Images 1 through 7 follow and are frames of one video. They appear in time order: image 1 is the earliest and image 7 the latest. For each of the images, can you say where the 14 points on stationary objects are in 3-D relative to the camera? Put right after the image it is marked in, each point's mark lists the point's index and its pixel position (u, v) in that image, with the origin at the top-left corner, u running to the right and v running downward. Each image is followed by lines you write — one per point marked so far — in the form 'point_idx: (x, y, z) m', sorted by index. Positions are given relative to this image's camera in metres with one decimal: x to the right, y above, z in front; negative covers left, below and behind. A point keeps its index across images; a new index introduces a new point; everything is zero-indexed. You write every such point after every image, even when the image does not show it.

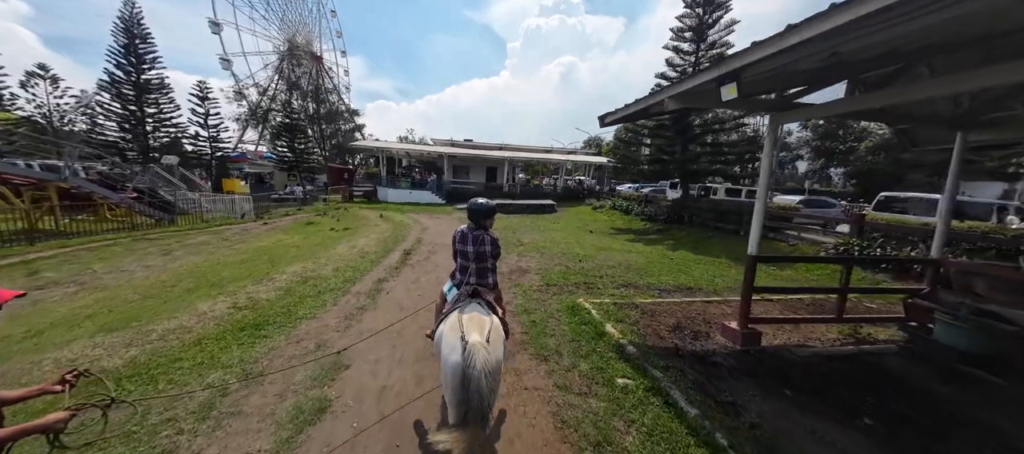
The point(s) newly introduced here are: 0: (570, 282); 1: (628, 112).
0: (+1.3, -1.2, +6.8) m
1: (+1.9, +1.8, +5.0) m
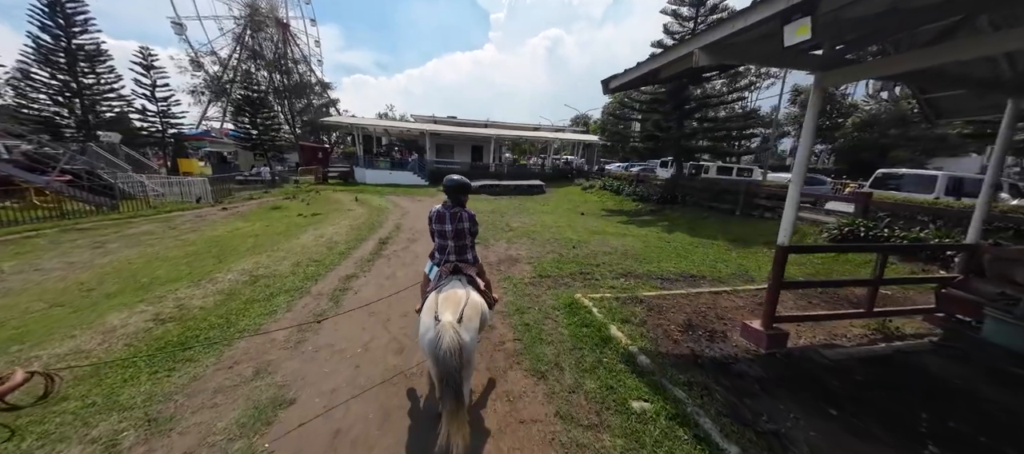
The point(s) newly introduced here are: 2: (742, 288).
0: (+1.1, -0.9, +6.1) m
1: (+1.7, +2.0, +4.2) m
2: (+4.0, -1.1, +5.4) m
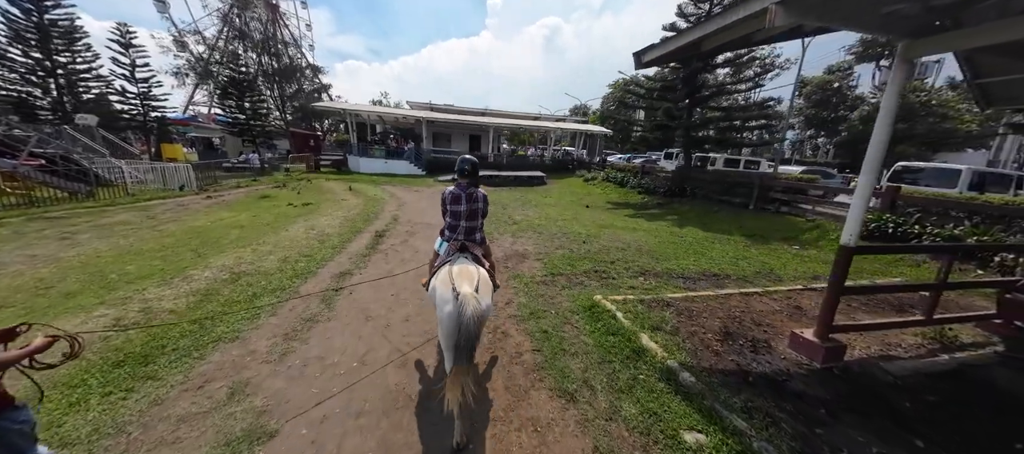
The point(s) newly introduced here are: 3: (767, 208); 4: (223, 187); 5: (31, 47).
0: (+1.2, -0.8, +5.6) m
1: (+1.9, +2.1, +3.6) m
2: (+4.2, -1.0, +5.0) m
3: (+8.2, +0.6, +9.9) m
4: (-12.7, +1.7, +13.6) m
5: (-25.3, +9.5, +16.3) m
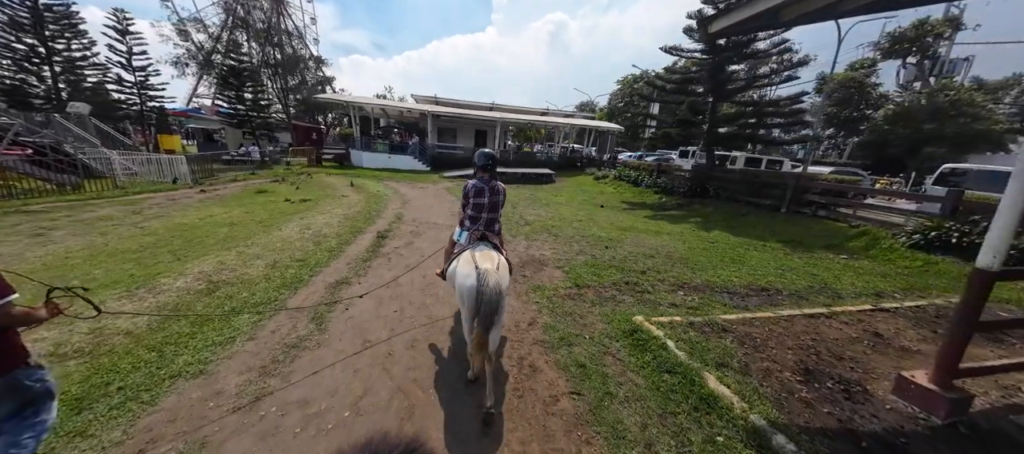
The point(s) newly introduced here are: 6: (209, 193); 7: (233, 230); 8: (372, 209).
0: (+1.5, -0.9, +5.0) m
1: (+2.2, +2.0, +2.9) m
2: (+4.5, -1.1, +4.3) m
3: (+8.5, +0.5, +9.2) m
4: (-12.3, +1.9, +13.0) m
5: (-24.8, +9.9, +15.8) m
6: (-10.1, +1.1, +10.3) m
7: (-5.8, -0.1, +6.4) m
8: (-3.8, +0.5, +8.6) m
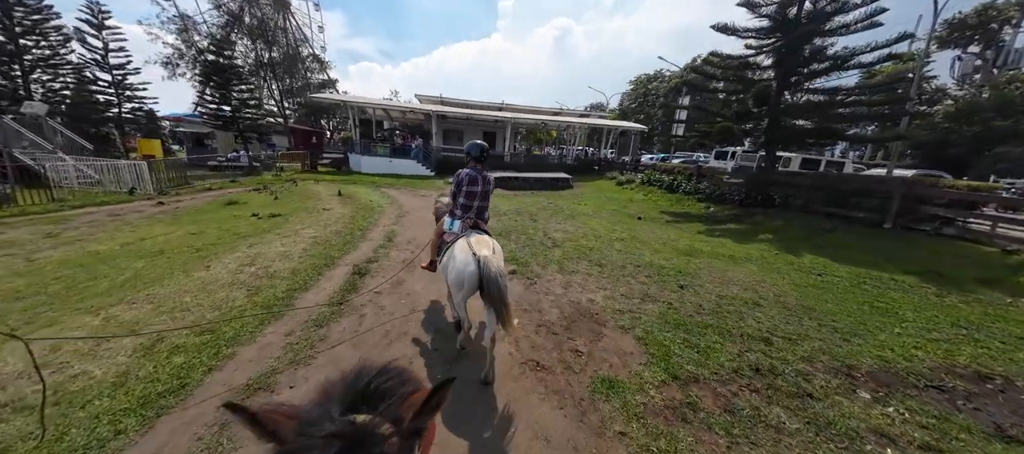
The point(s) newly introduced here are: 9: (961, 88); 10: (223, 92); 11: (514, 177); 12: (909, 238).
0: (+2.0, -1.3, +2.9) m
1: (+2.6, +1.6, +0.9) m
2: (+4.9, -1.6, +2.2) m
3: (+9.1, 0.0, +7.1) m
4: (-11.7, +1.3, +11.3) m
5: (-24.2, +9.3, +14.4) m
6: (-9.5, +0.6, +8.5) m
7: (-5.3, -0.5, +4.6) m
8: (-3.3, 0.0, +6.7) m
9: (+28.0, +8.7, +19.4) m
10: (-18.4, +8.6, +19.9) m
11: (+0.1, +2.5, +15.6) m
12: (+8.4, -0.2, +6.7) m
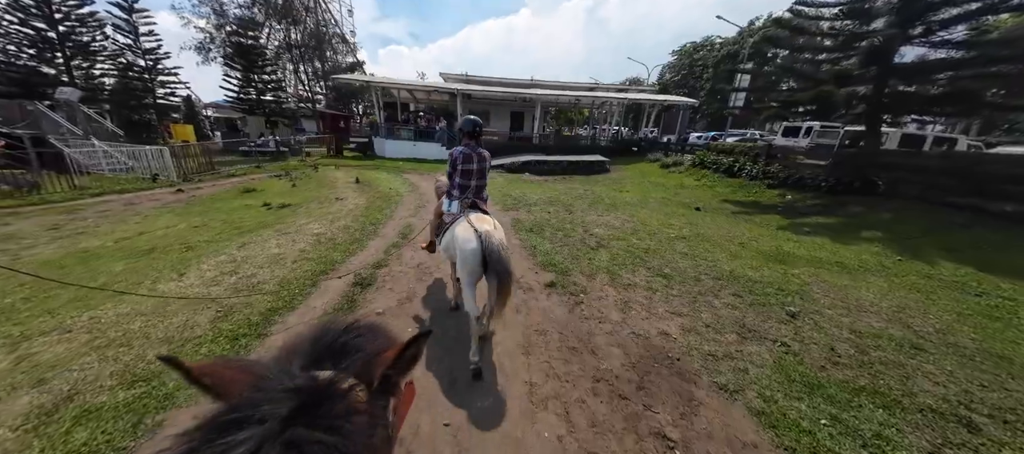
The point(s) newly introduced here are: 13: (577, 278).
0: (+2.3, -1.4, +1.7) m
1: (+2.8, +1.3, -0.5) m
2: (+5.2, -1.8, +0.8) m
3: (+9.7, 0.0, +5.2) m
4: (-10.6, +1.8, +11.0) m
5: (-22.7, +10.0, +14.8) m
6: (-8.7, +0.9, +8.2) m
7: (-4.8, -0.5, +3.9) m
8: (-2.7, +0.1, +5.8) m
9: (+29.6, +9.1, +15.3) m
10: (-16.5, +9.6, +19.8) m
11: (+1.5, +3.0, +14.2) m
12: (+9.1, -0.2, +4.9) m
13: (+0.9, -0.7, +4.0) m
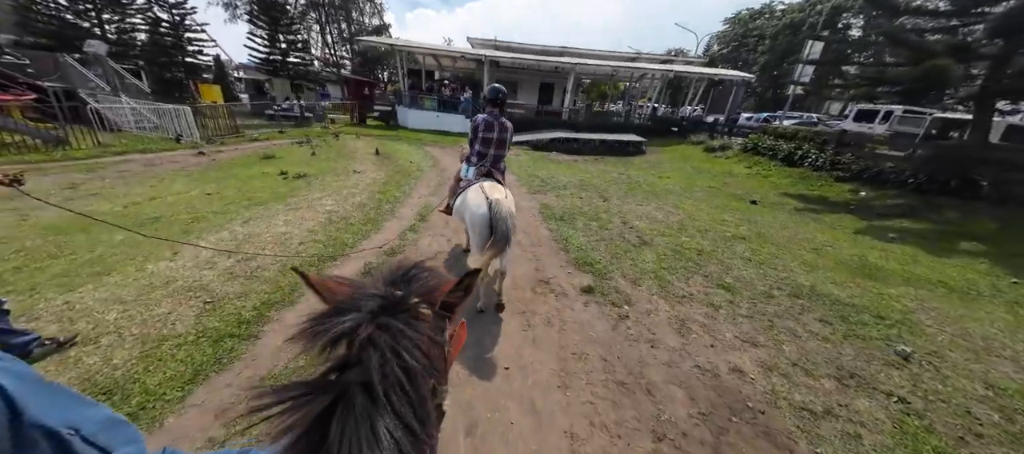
0: (+2.4, -1.6, +1.1) m
1: (+2.9, +0.9, -1.4) m
2: (+5.2, -2.2, 0.0) m
3: (+10.1, -0.4, +4.0) m
4: (-9.6, +3.1, +10.9) m
5: (-21.0, +12.2, +14.7) m
6: (-7.9, +1.8, +8.0) m
7: (-4.4, -0.1, +3.6) m
8: (-2.2, +0.5, +5.3) m
9: (+31.1, +8.3, +12.2) m
10: (-14.5, +11.9, +19.4) m
11: (+2.7, +3.8, +13.3) m
12: (+9.5, -0.6, +3.7) m
13: (+1.2, -0.6, +3.4) m
